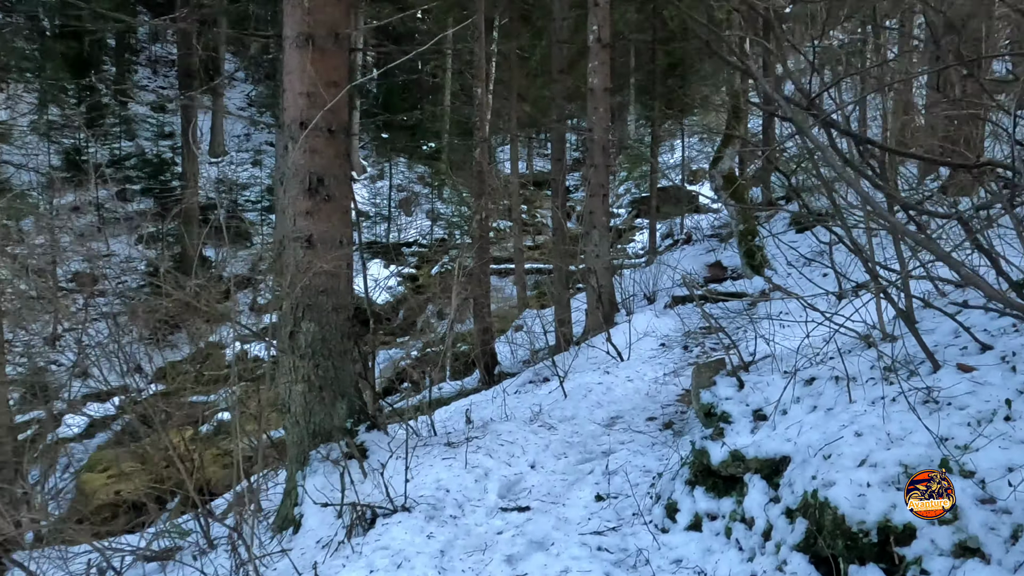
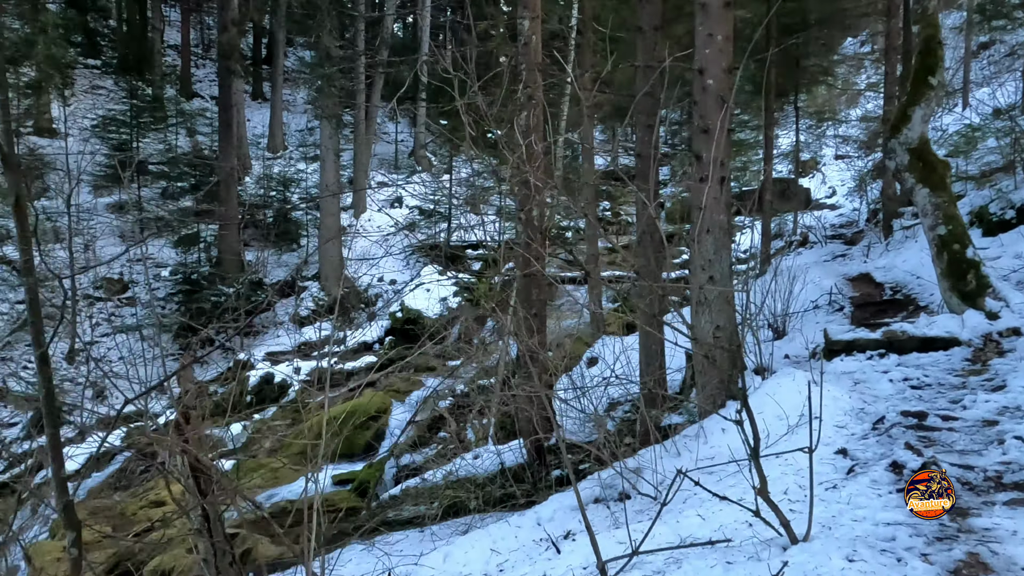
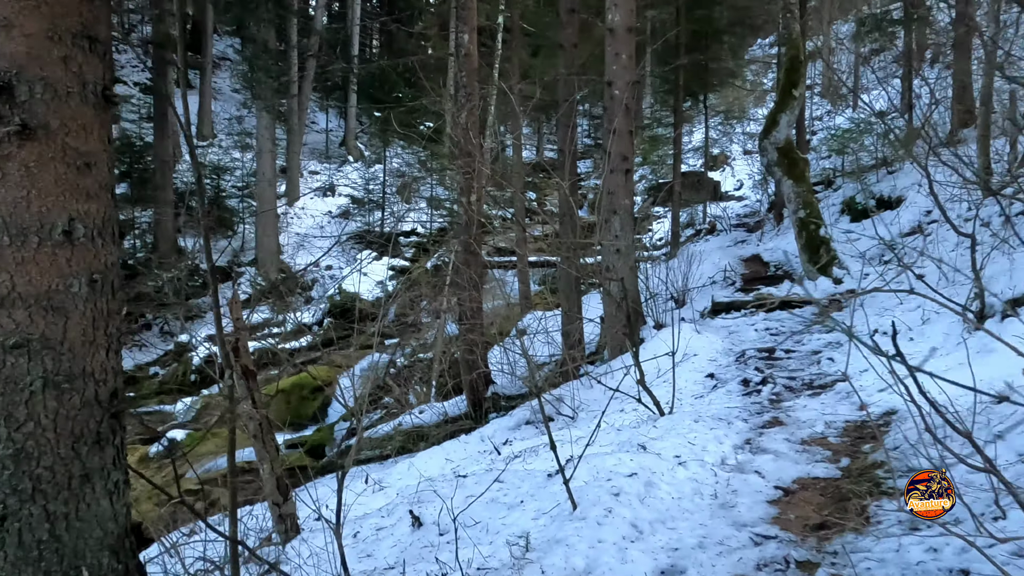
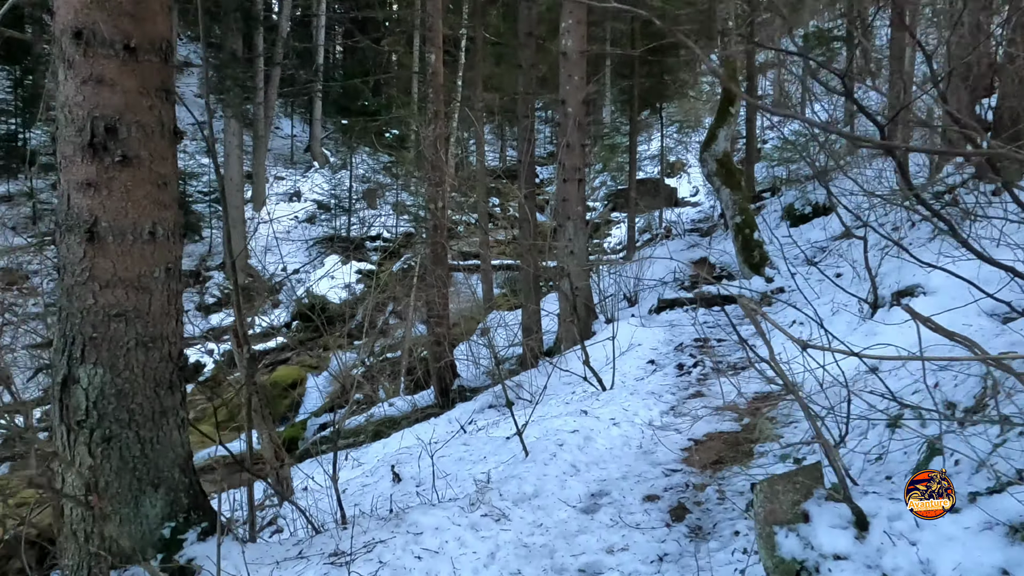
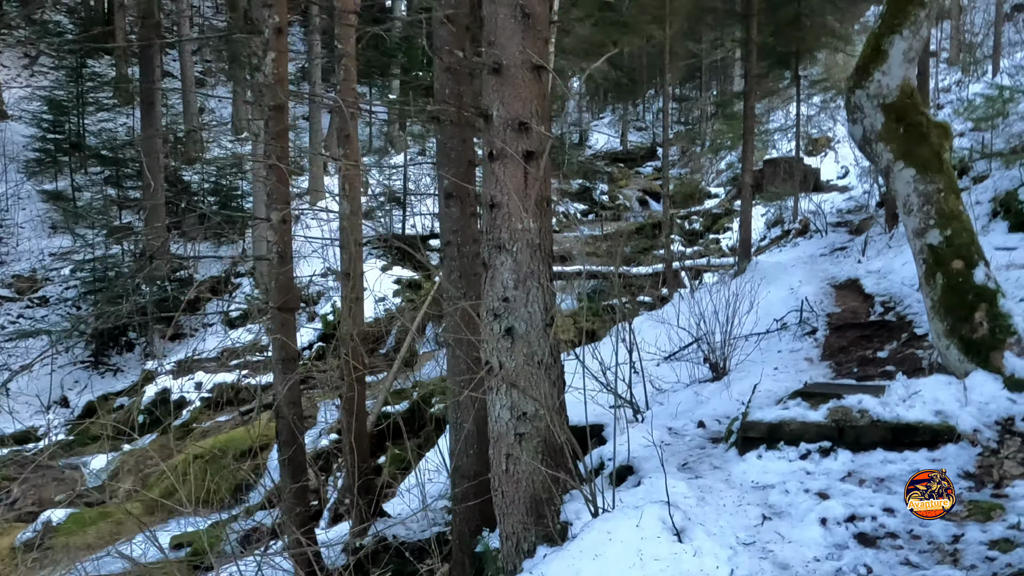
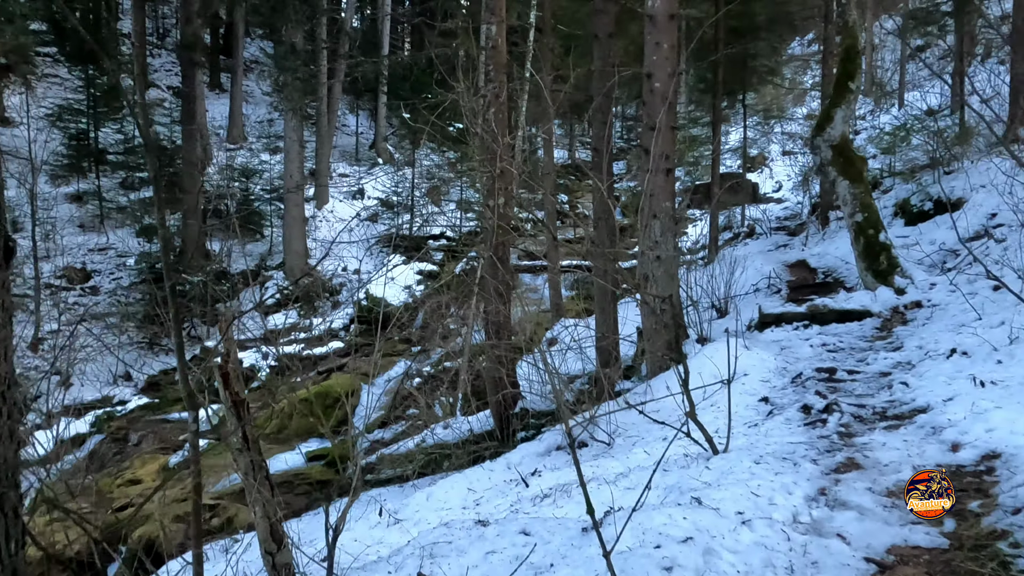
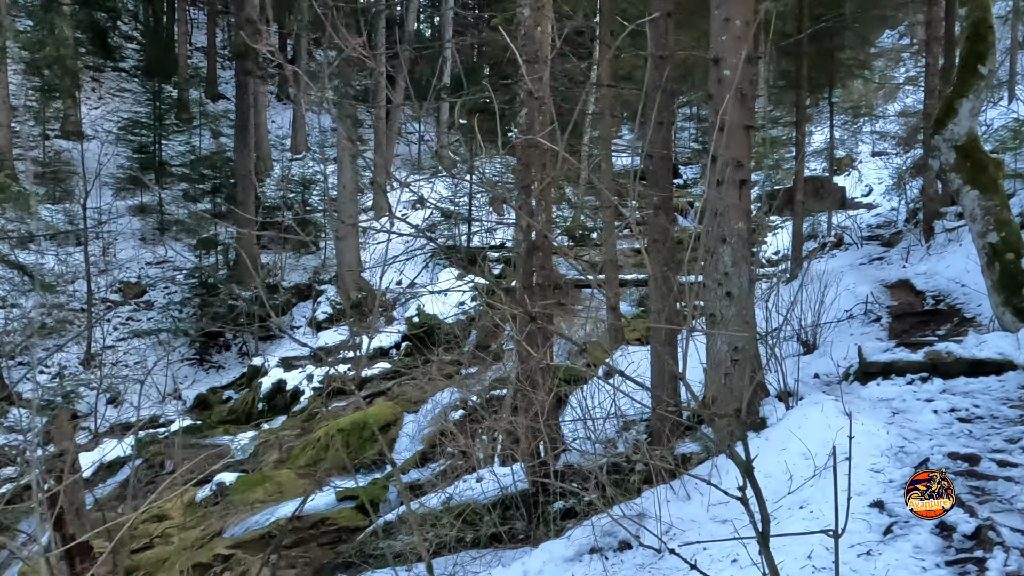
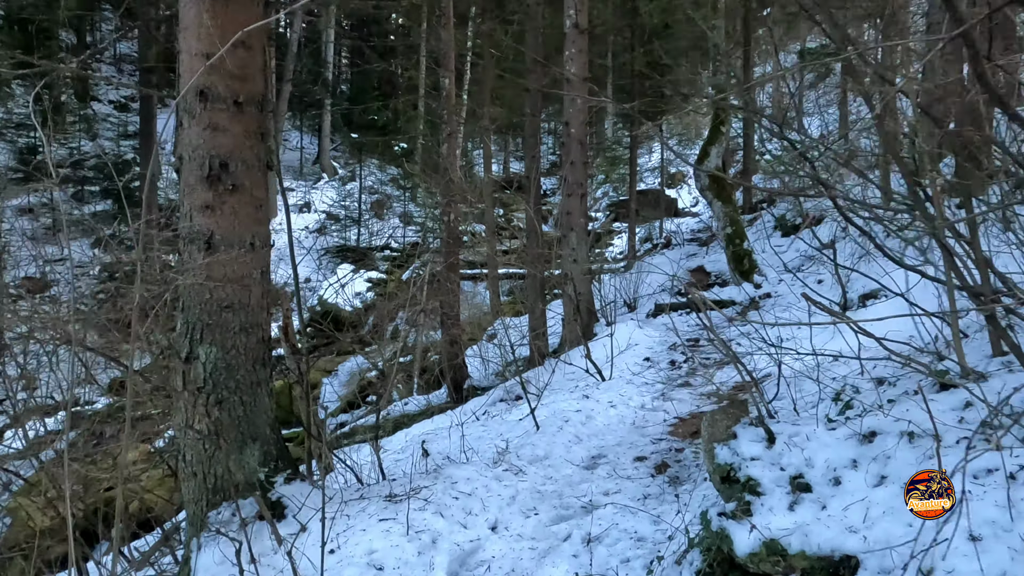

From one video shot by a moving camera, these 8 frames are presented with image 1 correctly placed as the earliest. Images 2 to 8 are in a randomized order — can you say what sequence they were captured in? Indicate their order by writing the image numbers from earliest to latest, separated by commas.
8, 4, 3, 6, 2, 7, 5
